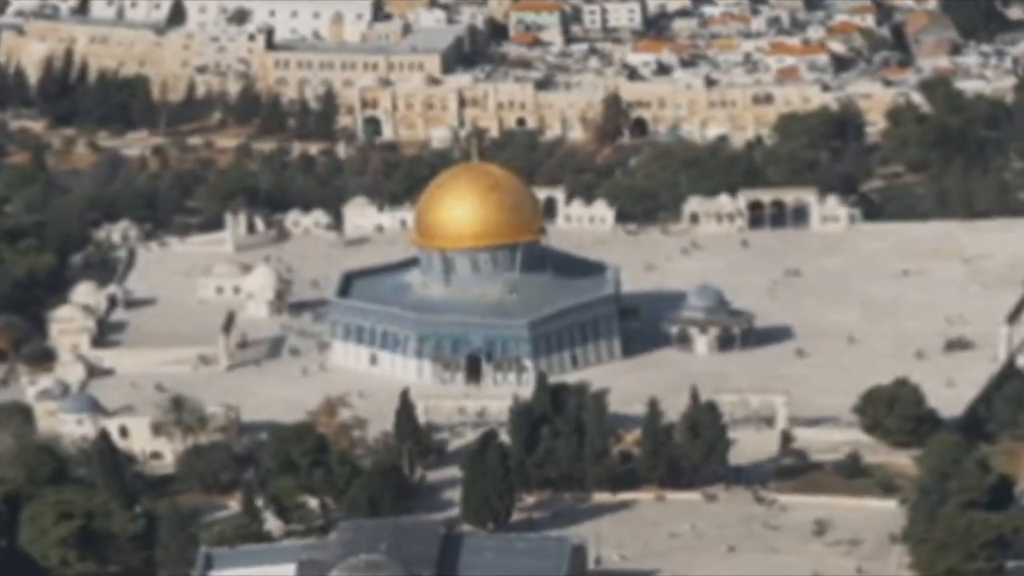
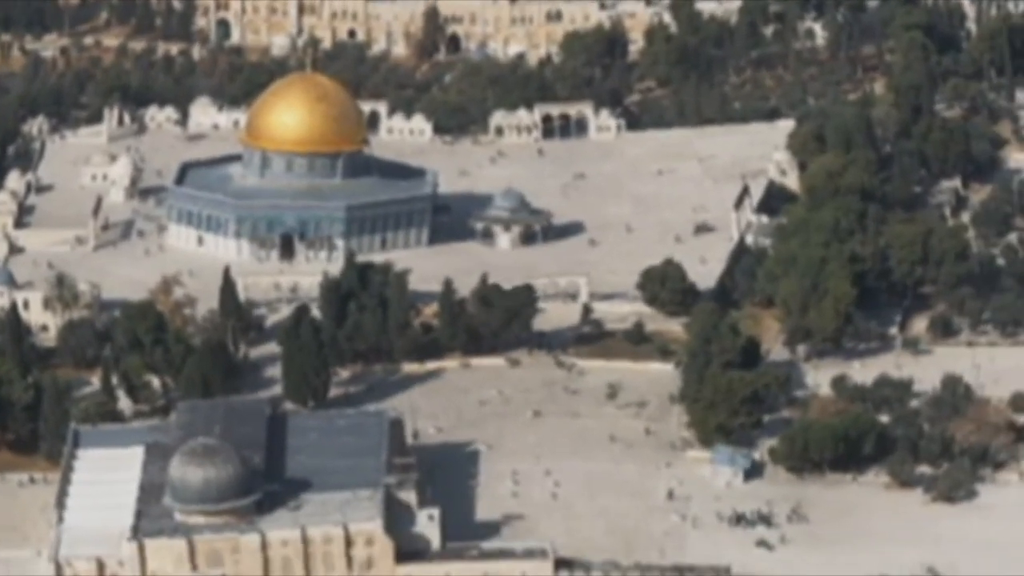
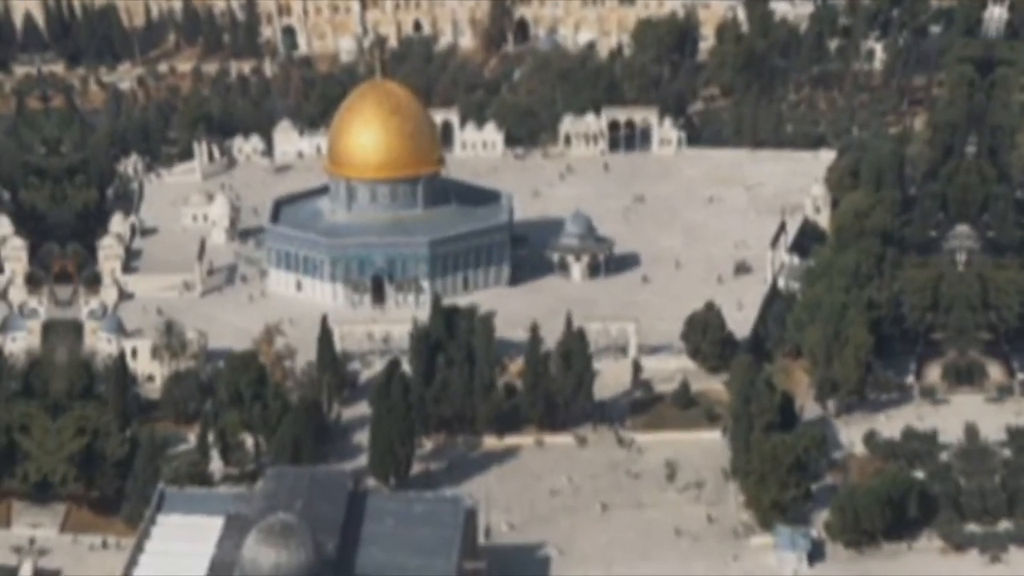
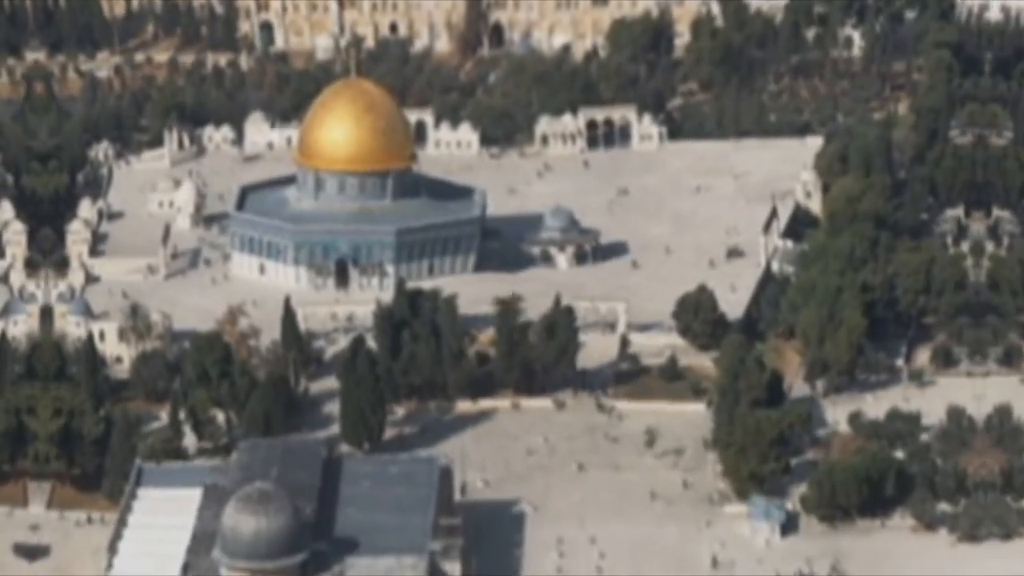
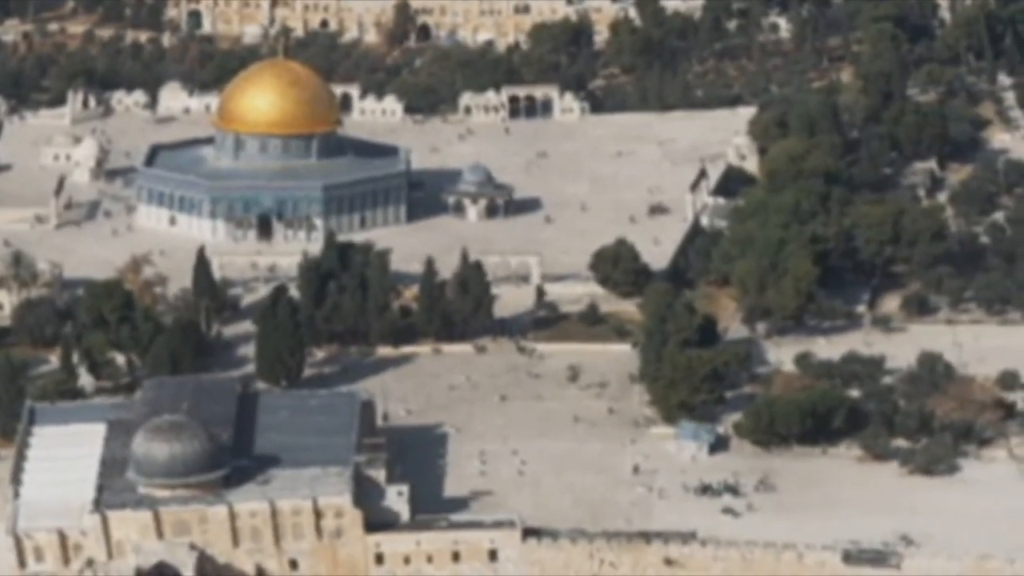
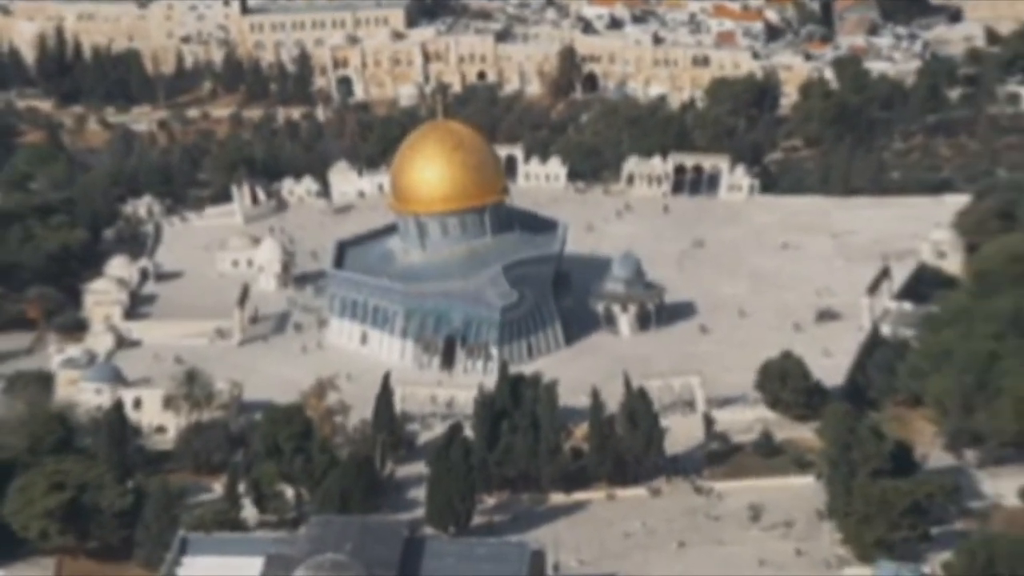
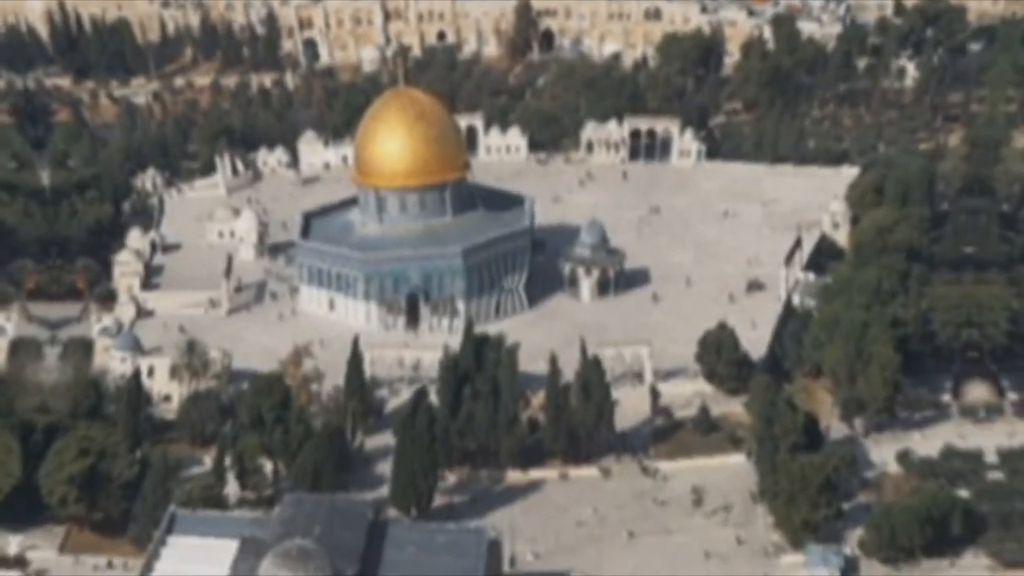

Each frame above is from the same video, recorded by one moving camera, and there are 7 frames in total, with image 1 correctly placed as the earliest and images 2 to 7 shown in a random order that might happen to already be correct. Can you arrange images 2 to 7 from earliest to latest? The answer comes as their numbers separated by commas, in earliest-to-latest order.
6, 7, 3, 4, 2, 5
